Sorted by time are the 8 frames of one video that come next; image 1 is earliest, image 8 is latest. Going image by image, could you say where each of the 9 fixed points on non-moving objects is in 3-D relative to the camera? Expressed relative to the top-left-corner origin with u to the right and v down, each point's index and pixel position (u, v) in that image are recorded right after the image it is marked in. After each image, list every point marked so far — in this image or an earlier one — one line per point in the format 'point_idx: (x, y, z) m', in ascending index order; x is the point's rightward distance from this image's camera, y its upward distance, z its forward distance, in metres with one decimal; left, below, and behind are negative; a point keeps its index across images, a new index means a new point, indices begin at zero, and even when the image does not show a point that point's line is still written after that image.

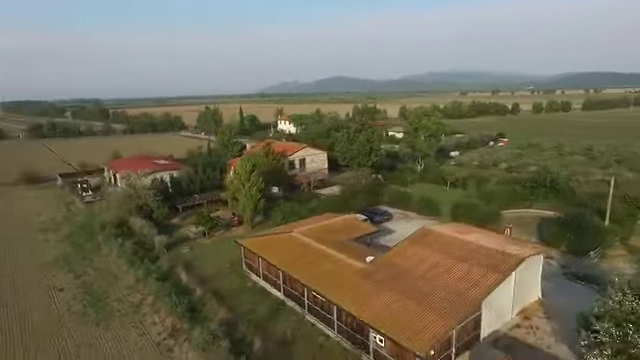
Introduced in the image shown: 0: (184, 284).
0: (-7.0, -5.5, +19.9) m
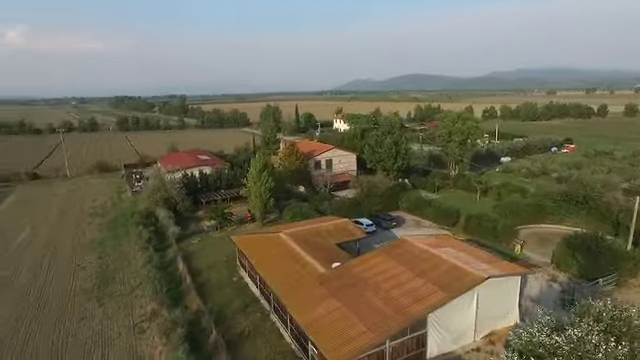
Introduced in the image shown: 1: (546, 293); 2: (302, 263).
0: (-8.0, -5.3, +21.6) m
1: (+11.0, -5.5, +18.8) m
2: (-0.8, -3.9, +17.9) m
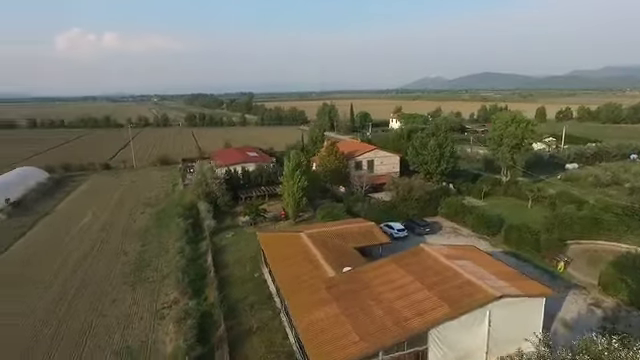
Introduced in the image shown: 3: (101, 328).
0: (-6.8, -5.1, +22.6) m
1: (+11.5, -6.0, +16.8) m
2: (-0.3, -4.0, +17.8) m
3: (-9.9, -6.7, +17.4) m
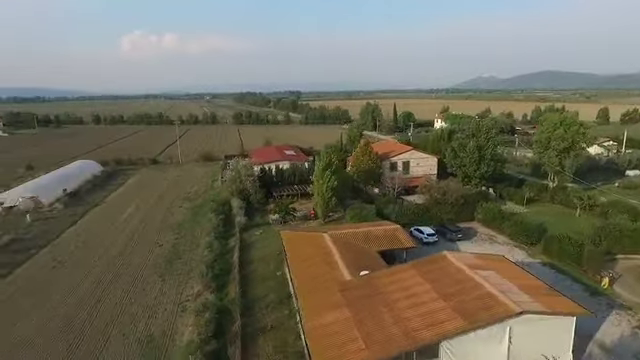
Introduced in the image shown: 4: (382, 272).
0: (-5.4, -5.0, +23.1) m
1: (+12.1, -6.4, +15.2) m
2: (+0.5, -4.0, +17.6) m
3: (-9.1, -6.4, +18.3) m
4: (+2.6, -3.9, +16.4) m
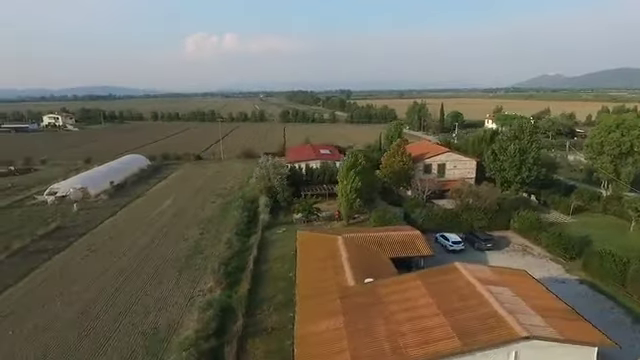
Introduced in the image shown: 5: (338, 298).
0: (-4.4, -4.8, +23.2) m
1: (+11.8, -6.8, +13.2) m
2: (+0.8, -4.1, +17.0) m
3: (-8.8, -6.2, +18.9) m
4: (+2.7, -4.0, +15.5) m
5: (+0.7, -4.5, +14.9) m
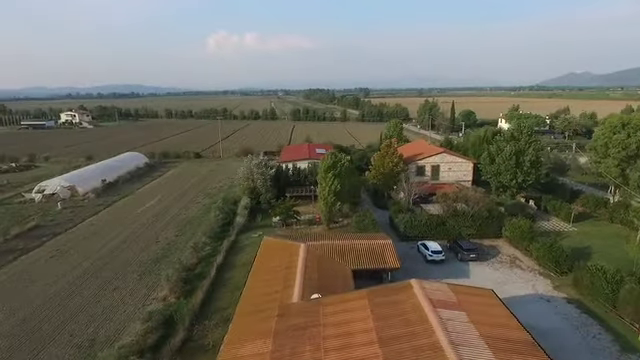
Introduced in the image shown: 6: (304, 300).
0: (-6.2, -4.9, +22.0) m
1: (+9.5, -7.2, +11.2) m
2: (-1.3, -4.2, +15.5) m
3: (-10.8, -6.2, +17.9) m
4: (+0.5, -4.2, +13.9) m
5: (-1.5, -4.7, +13.4) m
6: (-0.5, -4.4, +14.2) m
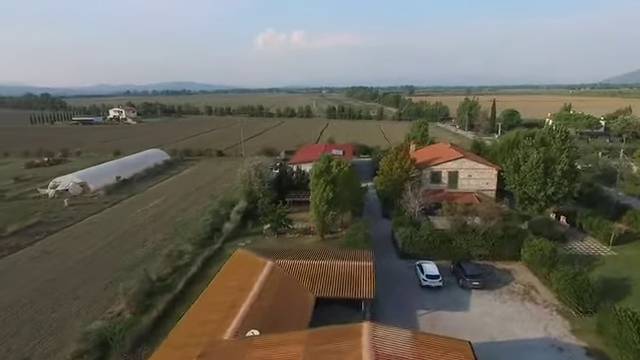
0: (-7.3, -5.2, +20.2) m
1: (+7.1, -7.9, +7.8) m
2: (-3.1, -4.6, +13.2) m
3: (-12.3, -6.3, +16.7) m
4: (-1.4, -4.7, +11.5) m
5: (-3.5, -5.1, +11.2) m
6: (-2.5, -4.8, +11.9) m
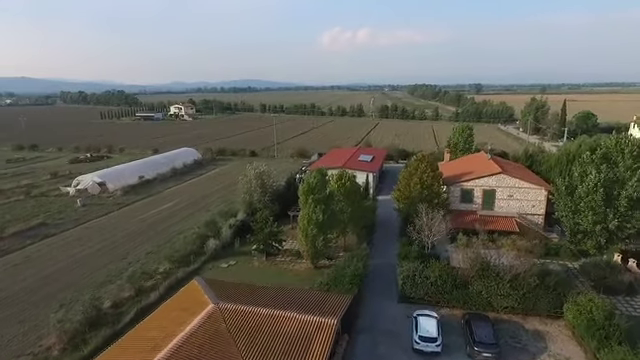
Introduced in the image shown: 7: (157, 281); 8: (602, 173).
0: (-8.4, -5.8, +17.6) m
1: (+3.8, -9.1, +3.1) m
2: (-5.4, -5.4, +10.0) m
3: (-14.0, -6.8, +14.9) m
4: (-4.0, -5.5, +8.0) m
5: (-6.1, -5.9, +8.1) m
6: (-4.9, -5.7, +8.6) m
7: (-8.3, -5.2, +19.7) m
8: (+14.1, +0.4, +19.0) m
